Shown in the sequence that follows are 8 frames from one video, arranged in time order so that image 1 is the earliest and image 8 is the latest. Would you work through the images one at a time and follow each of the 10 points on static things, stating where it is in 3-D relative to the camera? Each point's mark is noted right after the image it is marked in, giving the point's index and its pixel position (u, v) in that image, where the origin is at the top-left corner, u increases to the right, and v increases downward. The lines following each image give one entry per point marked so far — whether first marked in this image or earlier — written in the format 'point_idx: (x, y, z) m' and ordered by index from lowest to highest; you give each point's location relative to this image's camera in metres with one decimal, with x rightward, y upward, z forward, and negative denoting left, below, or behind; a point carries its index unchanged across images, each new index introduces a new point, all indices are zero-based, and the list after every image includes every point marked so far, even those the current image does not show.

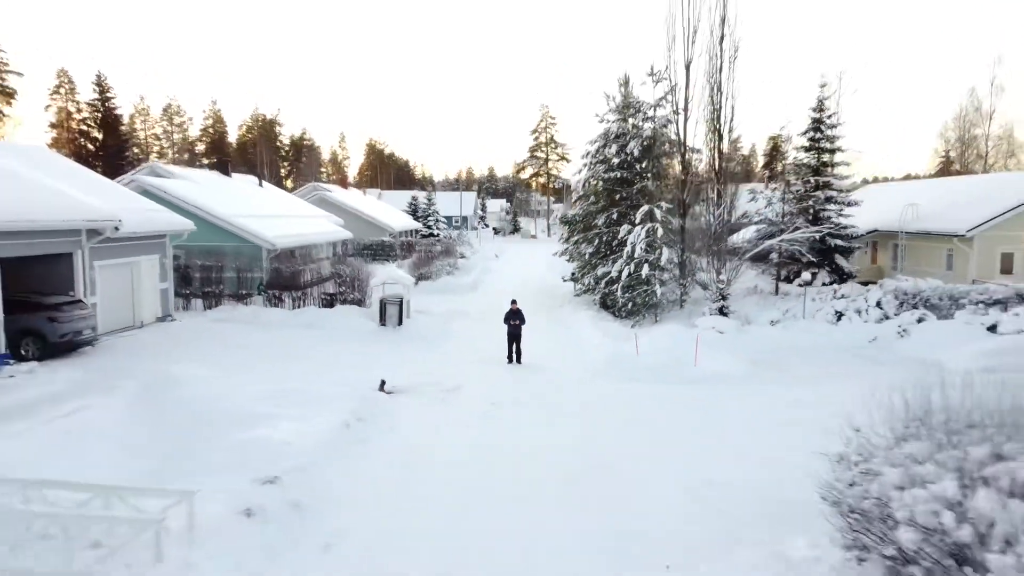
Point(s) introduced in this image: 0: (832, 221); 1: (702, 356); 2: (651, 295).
0: (+8.7, +1.9, +16.8) m
1: (+3.0, -1.1, +9.9) m
2: (+3.0, -0.2, +13.6) m
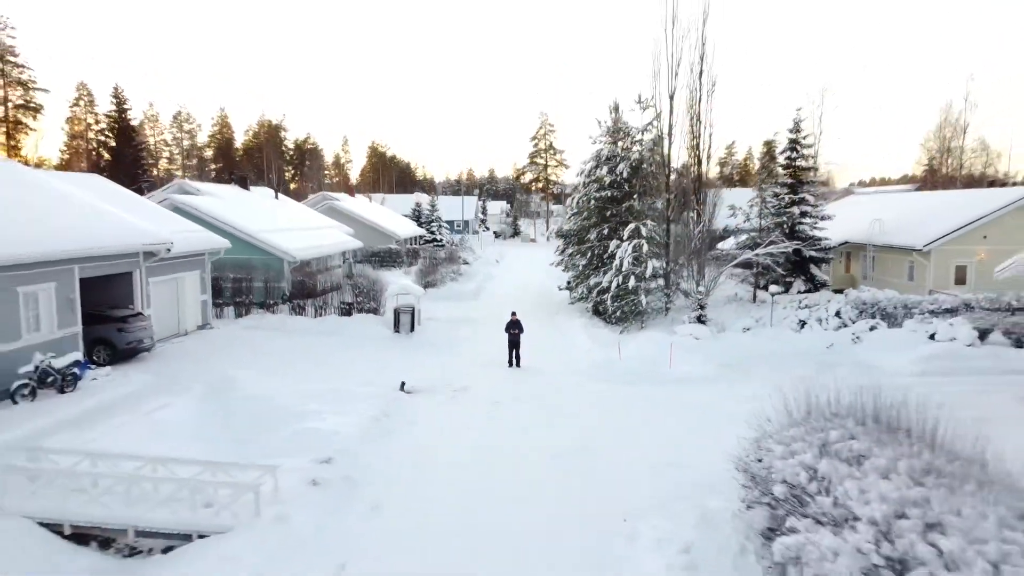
0: (+8.7, +1.6, +18.3) m
1: (+3.0, -1.3, +11.3) m
2: (+3.0, -0.4, +15.1) m
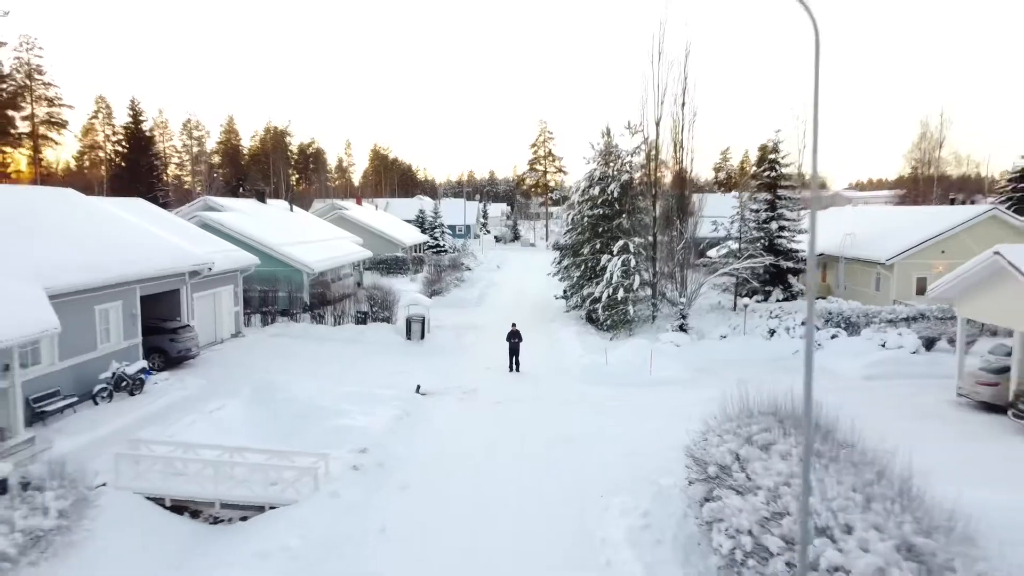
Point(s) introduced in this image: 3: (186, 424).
0: (+8.7, +1.3, +19.8) m
1: (+3.0, -1.6, +12.9) m
2: (+3.0, -0.7, +16.6) m
3: (-4.5, -1.9, +8.5) m
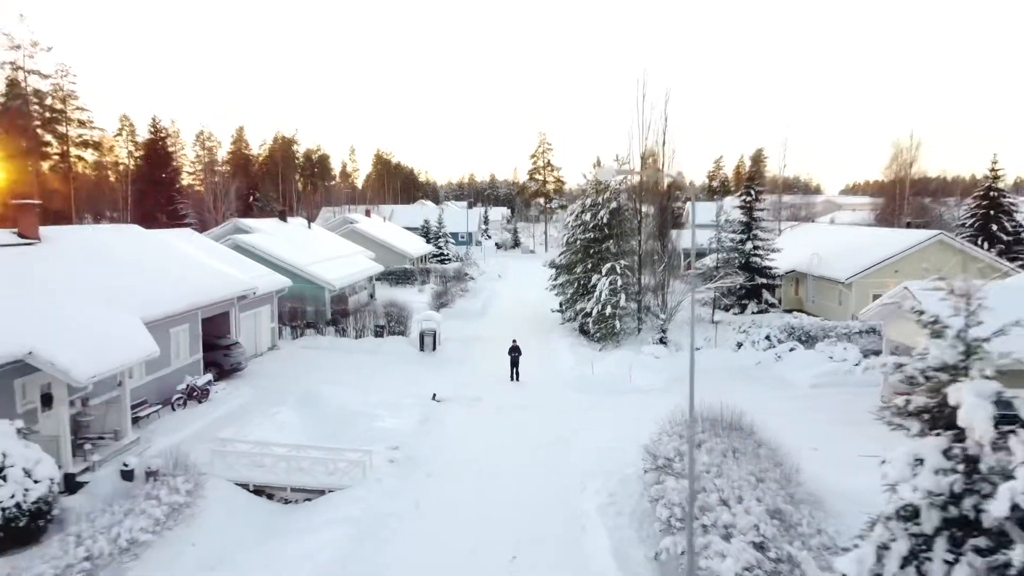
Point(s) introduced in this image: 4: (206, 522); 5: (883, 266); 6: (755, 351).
0: (+8.7, +0.8, +21.9) m
1: (+3.0, -2.1, +15.0) m
2: (+3.0, -1.2, +18.7) m
3: (-4.5, -2.4, +10.6) m
4: (-3.8, -2.9, +7.6) m
5: (+11.6, +0.7, +19.1) m
6: (+6.5, -1.7, +16.6) m
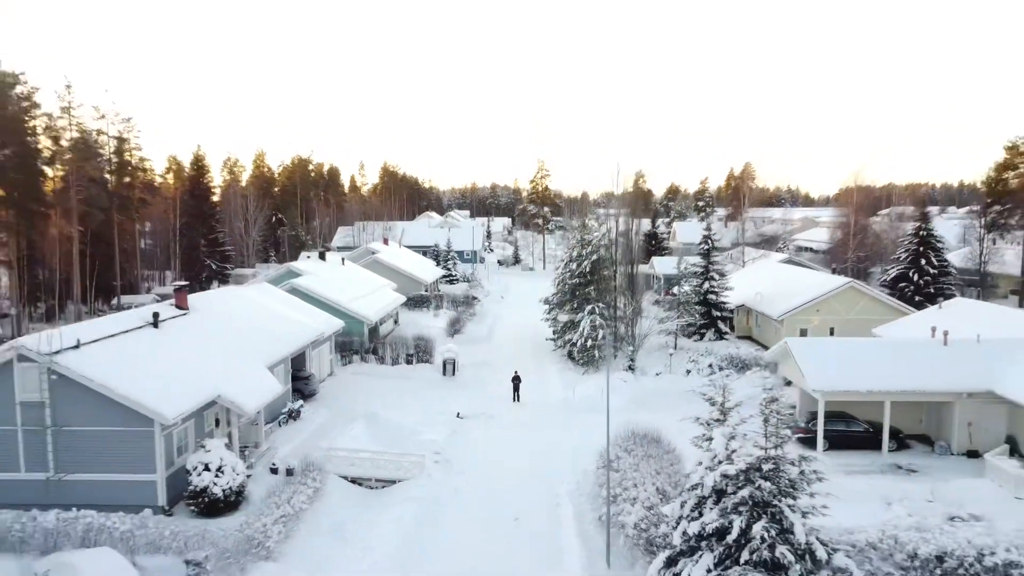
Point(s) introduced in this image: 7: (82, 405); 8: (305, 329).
0: (+8.8, -0.6, +27.0) m
1: (+3.1, -3.6, +20.1) m
2: (+3.1, -2.6, +23.8) m
3: (-4.4, -3.8, +15.7) m
4: (-3.7, -4.4, +12.7) m
5: (+11.6, -0.7, +24.2) m
6: (+6.6, -3.1, +21.7) m
7: (-8.2, -2.2, +11.9) m
8: (-6.5, -1.3, +19.4) m
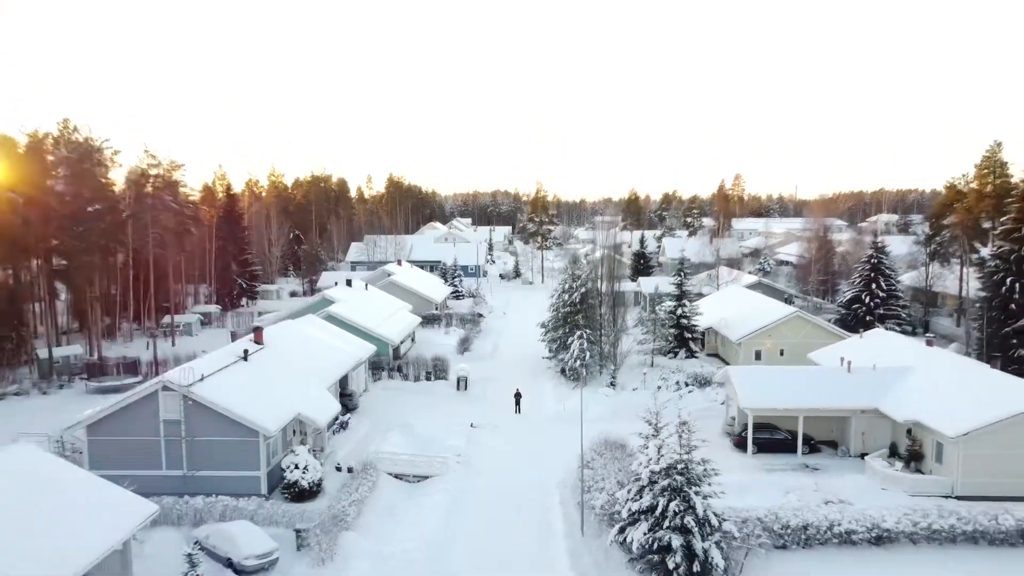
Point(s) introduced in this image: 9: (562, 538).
0: (+8.9, -1.9, +31.7) m
1: (+3.2, -4.9, +24.8) m
2: (+3.2, -3.9, +28.5) m
3: (-4.3, -5.2, +20.5) m
4: (-3.6, -5.7, +17.5) m
5: (+11.7, -2.0, +28.9) m
6: (+6.7, -4.5, +26.4) m
7: (-8.2, -3.6, +16.6) m
8: (-6.4, -2.6, +24.2) m
9: (+1.2, -6.1, +15.1) m
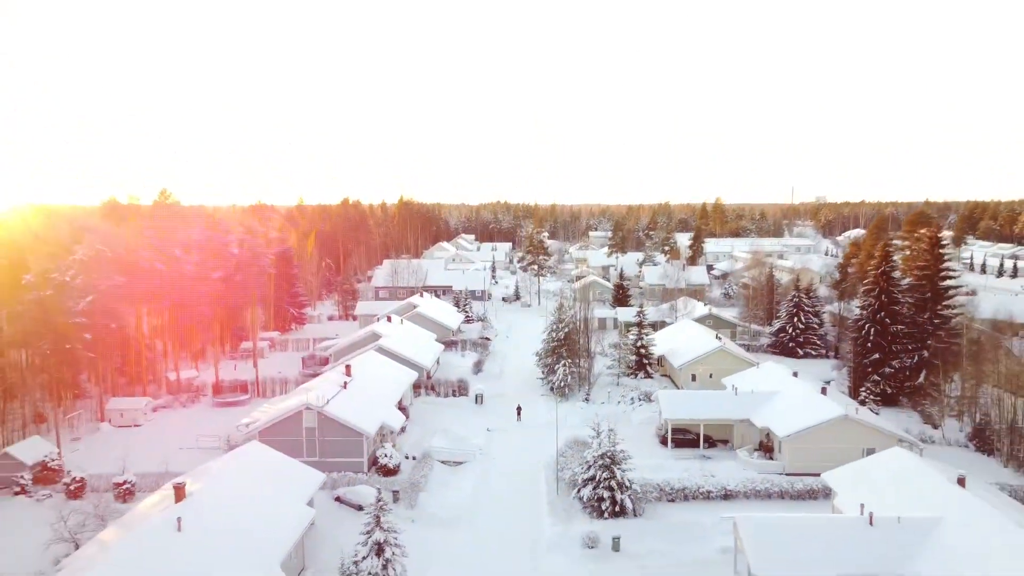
0: (+9.0, -4.5, +42.6) m
1: (+3.4, -7.5, +35.7) m
2: (+3.4, -6.6, +39.4) m
3: (-4.2, -7.8, +31.4) m
4: (-3.5, -8.4, +28.4) m
5: (+11.9, -4.7, +39.8) m
6: (+6.9, -7.1, +37.3) m
7: (-8.0, -6.2, +27.5) m
8: (-6.2, -5.3, +35.1) m
9: (+1.4, -8.8, +26.0) m
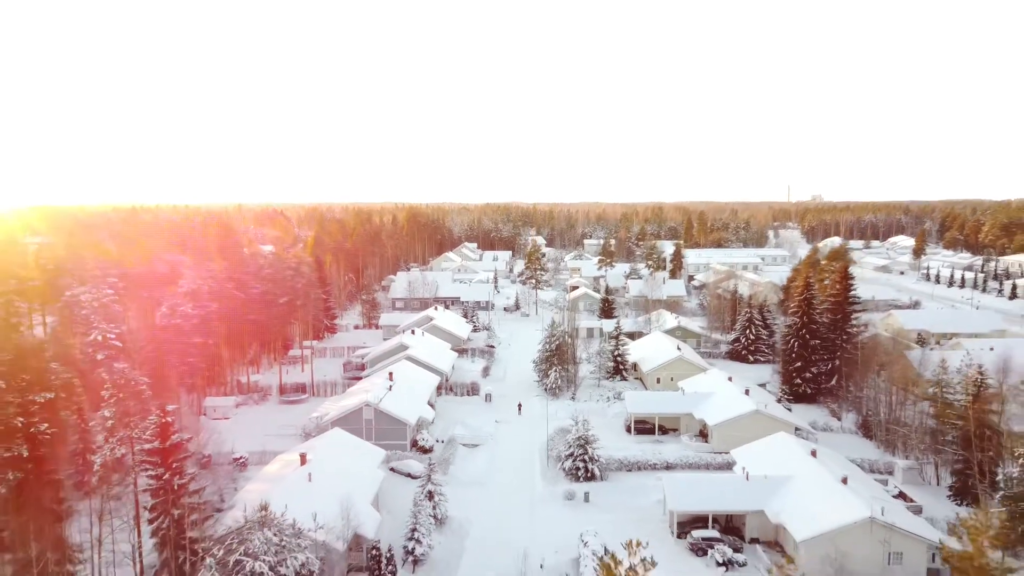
0: (+9.2, -6.3, +53.0) m
1: (+3.5, -9.3, +46.1) m
2: (+3.5, -8.3, +49.8) m
3: (-4.0, -9.6, +41.7) m
4: (-3.3, -10.2, +38.7) m
5: (+12.0, -6.4, +50.2) m
6: (+7.0, -8.9, +47.7) m
7: (-7.8, -8.1, +37.9) m
8: (-6.1, -7.0, +45.4) m
9: (+1.6, -10.6, +36.4) m
